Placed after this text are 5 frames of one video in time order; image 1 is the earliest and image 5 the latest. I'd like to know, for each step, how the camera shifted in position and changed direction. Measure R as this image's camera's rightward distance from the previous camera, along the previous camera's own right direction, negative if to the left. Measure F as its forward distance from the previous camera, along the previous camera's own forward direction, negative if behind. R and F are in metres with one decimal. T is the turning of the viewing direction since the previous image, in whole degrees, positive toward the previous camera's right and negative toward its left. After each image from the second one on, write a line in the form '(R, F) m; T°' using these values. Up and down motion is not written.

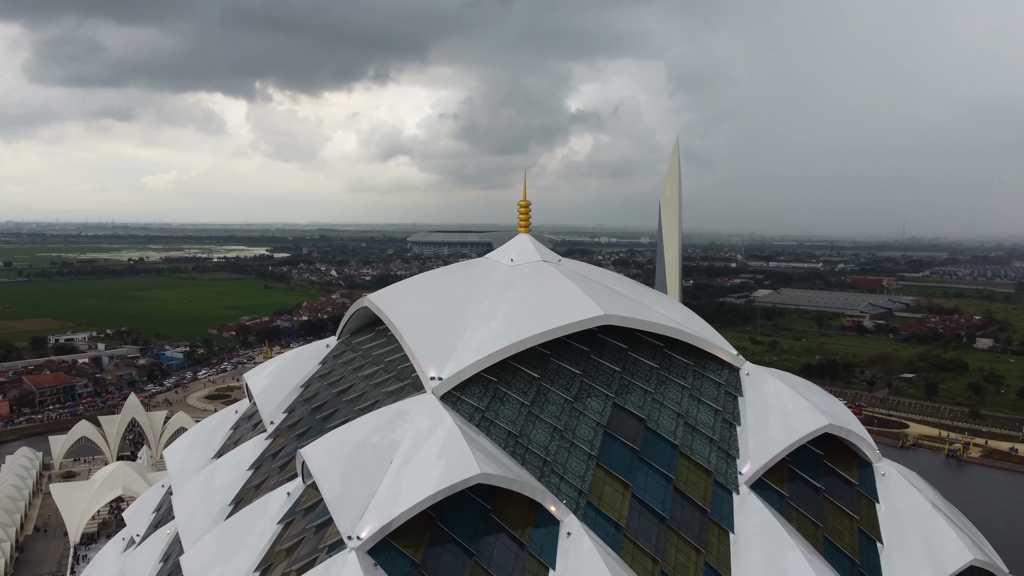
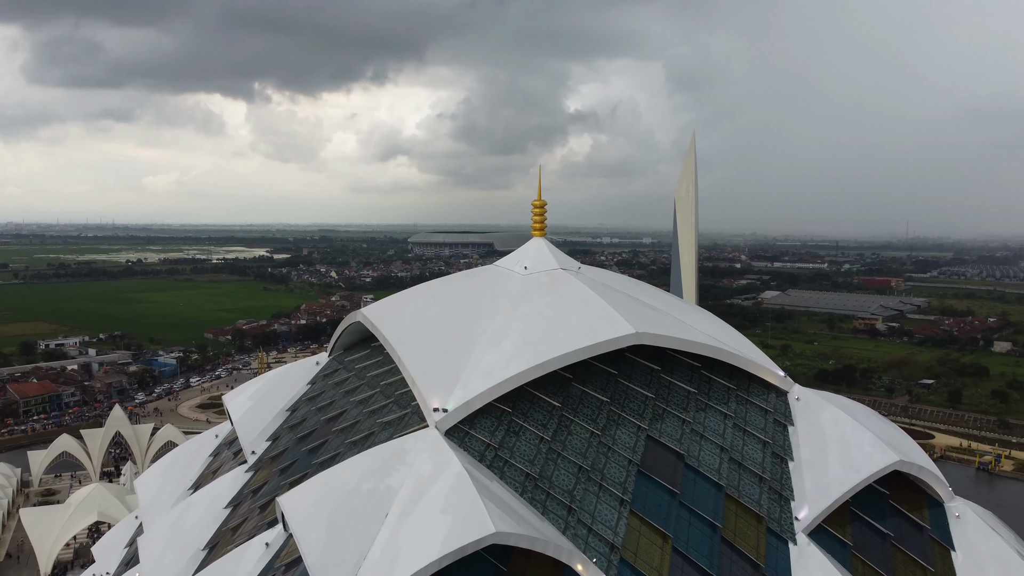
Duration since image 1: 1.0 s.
(-0.1, +0.7) m; 0°
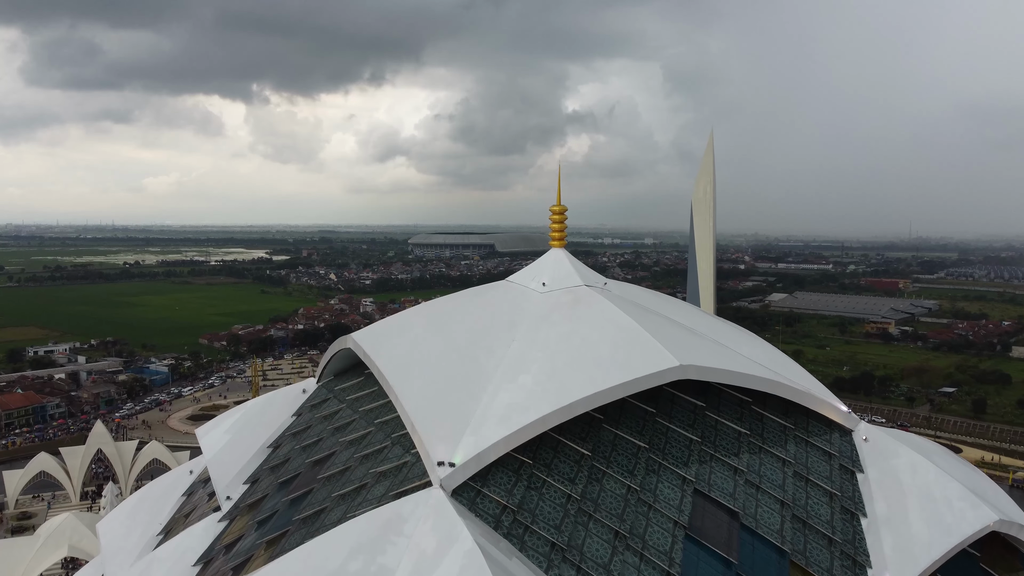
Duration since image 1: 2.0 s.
(-0.1, +0.7) m; 0°
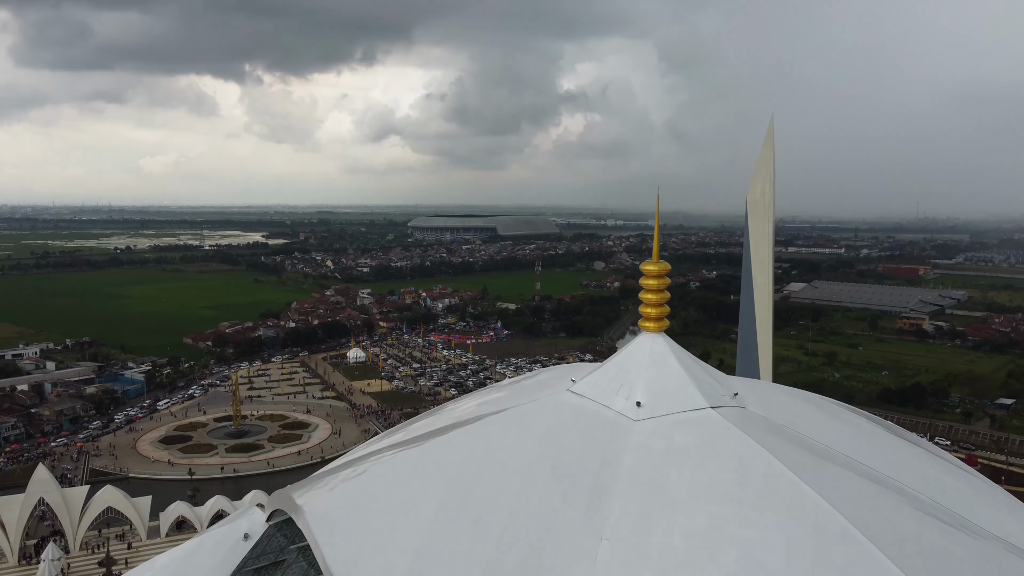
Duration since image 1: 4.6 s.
(-0.3, +1.7) m; 0°
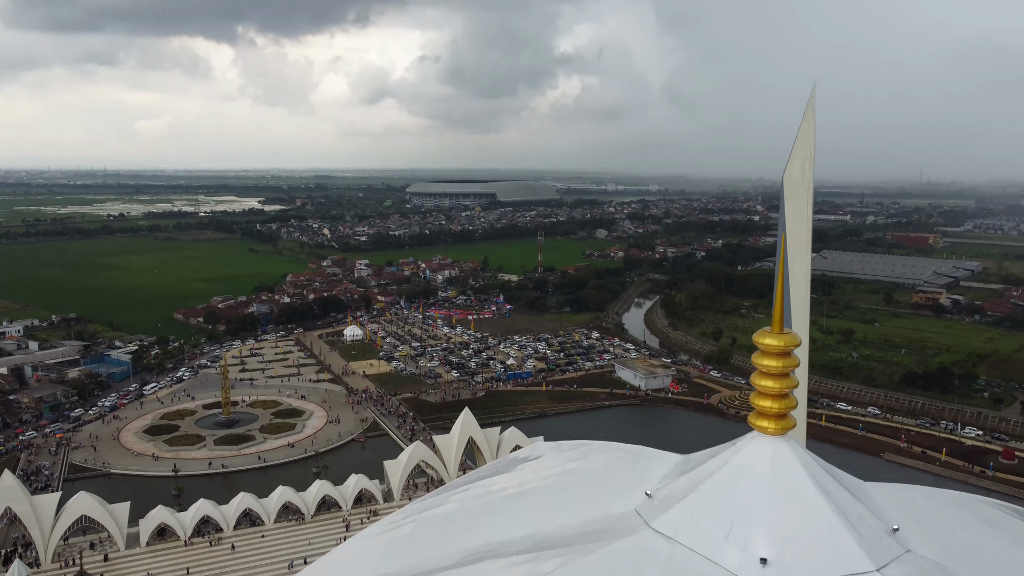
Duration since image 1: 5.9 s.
(-0.1, +0.9) m; 0°
